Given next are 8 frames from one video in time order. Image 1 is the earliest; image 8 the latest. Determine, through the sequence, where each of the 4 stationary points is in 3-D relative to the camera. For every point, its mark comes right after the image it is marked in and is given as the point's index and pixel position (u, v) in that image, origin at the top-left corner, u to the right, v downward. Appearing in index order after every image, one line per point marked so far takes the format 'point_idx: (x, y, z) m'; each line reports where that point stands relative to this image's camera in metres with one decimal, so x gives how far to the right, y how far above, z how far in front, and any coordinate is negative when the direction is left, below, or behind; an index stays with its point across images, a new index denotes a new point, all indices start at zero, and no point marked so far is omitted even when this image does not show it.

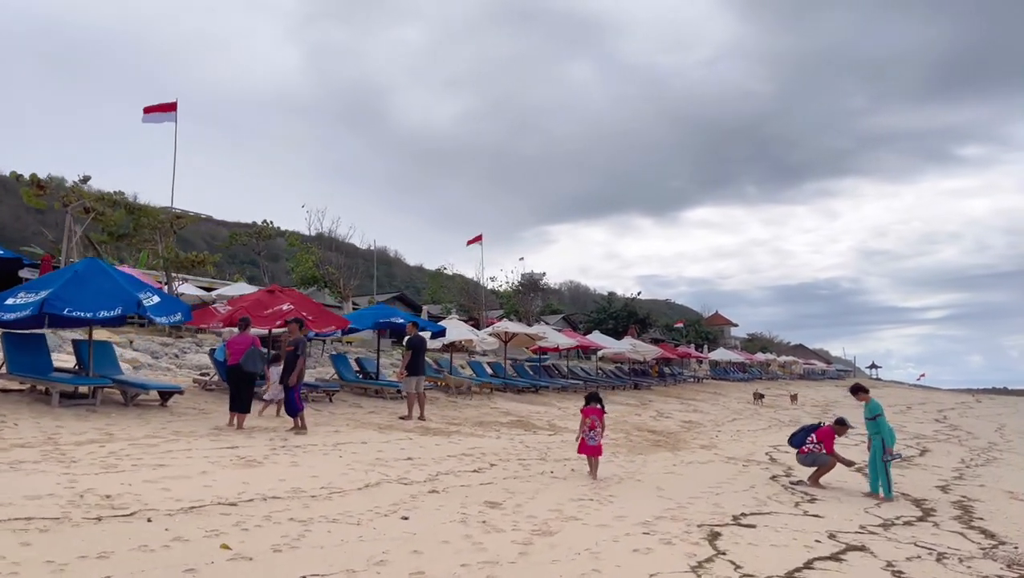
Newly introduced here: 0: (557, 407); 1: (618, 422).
0: (+1.0, -2.6, +17.6) m
1: (+2.1, -2.6, +15.9) m
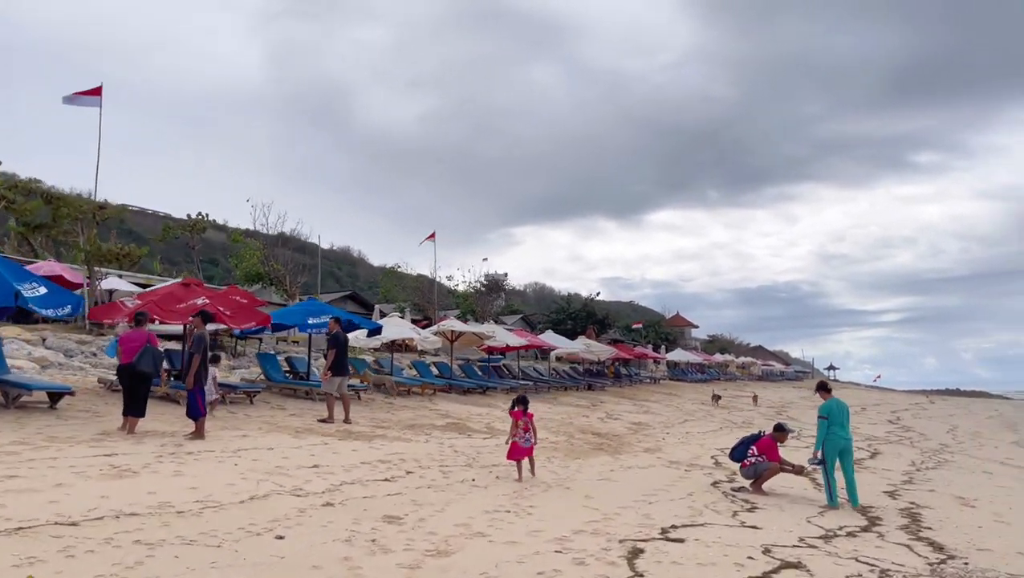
0: (-0.2, -2.5, +16.8) m
1: (+0.9, -2.5, +15.3) m
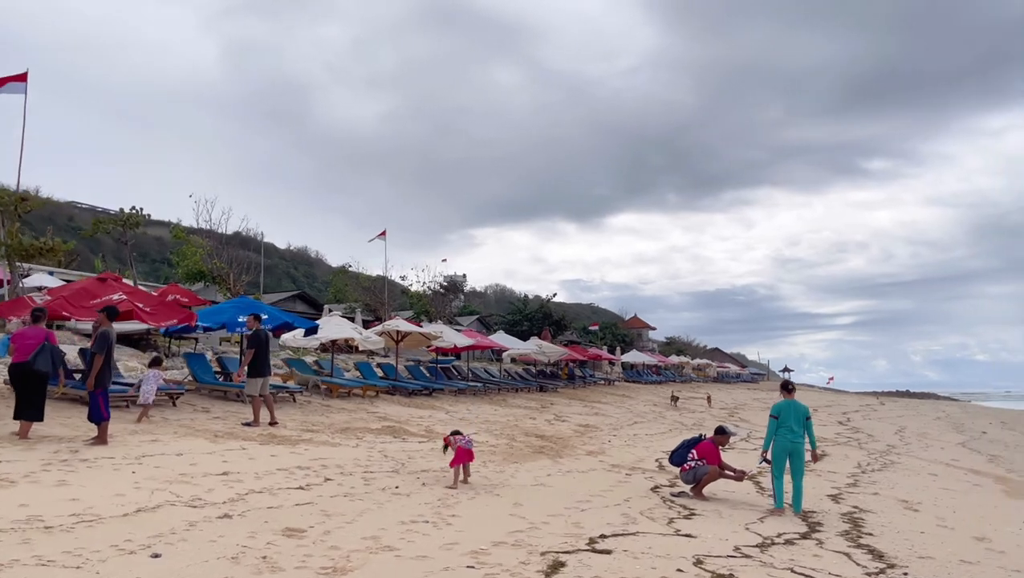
0: (-1.4, -2.5, +16.3) m
1: (-0.1, -2.5, +14.8) m
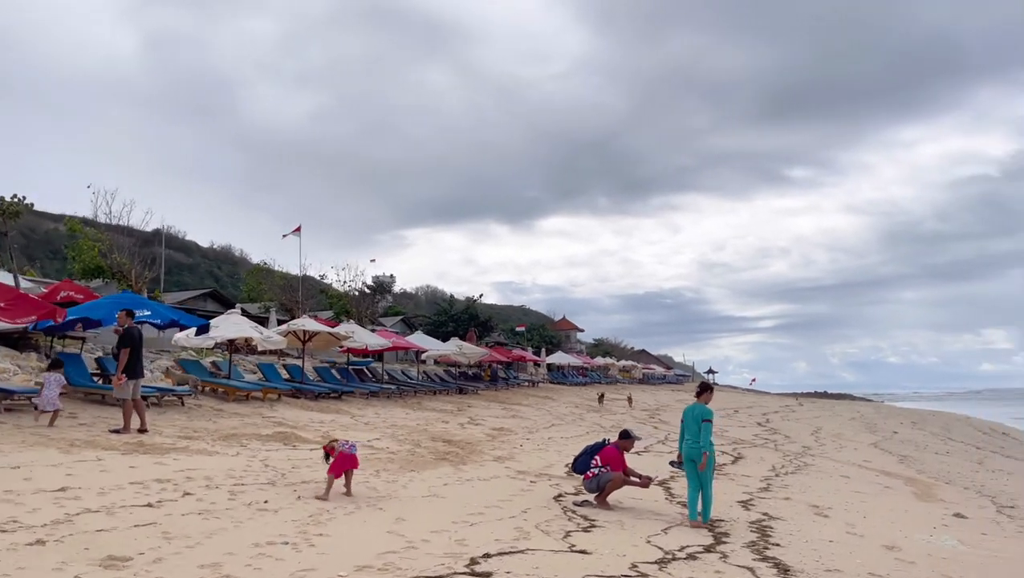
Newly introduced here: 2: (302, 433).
0: (-3.1, -2.4, +15.5) m
1: (-1.7, -2.5, +14.1) m
2: (-3.1, -2.1, +11.9) m
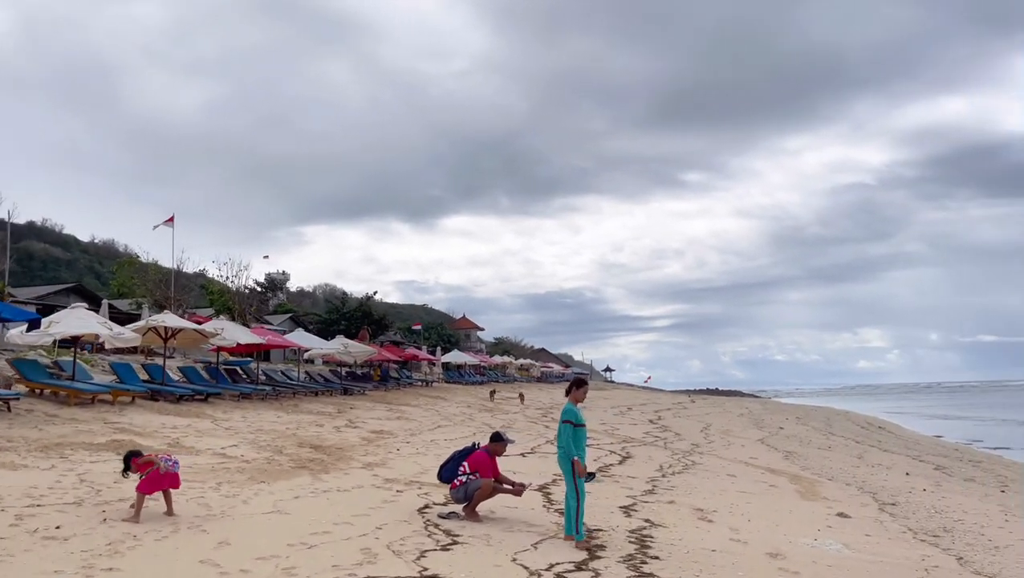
0: (-5.3, -2.3, +14.1) m
1: (-3.7, -2.3, +12.9) m
2: (-4.8, -2.0, +10.6) m
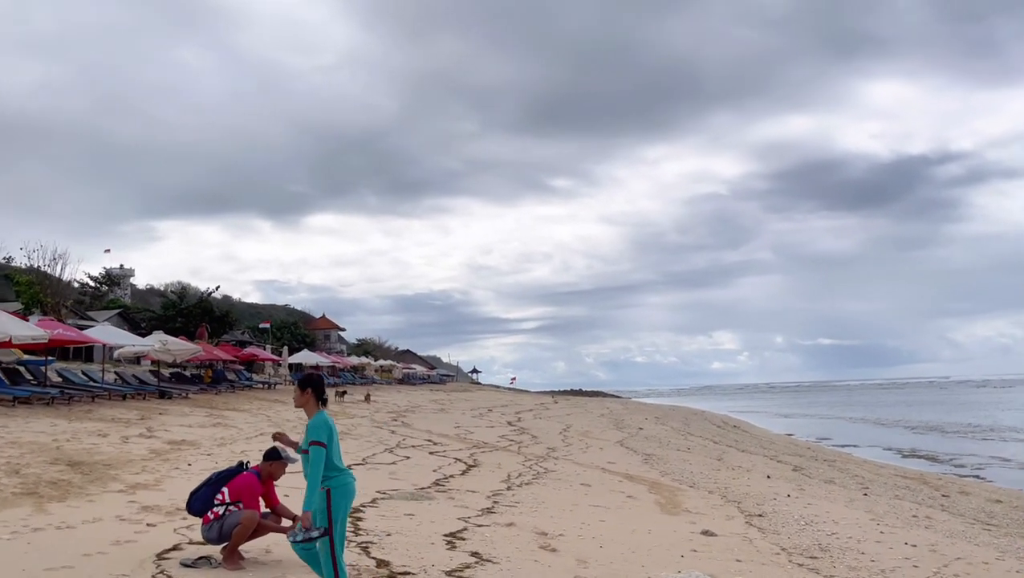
0: (-7.8, -2.0, +11.3) m
1: (-6.1, -2.0, +10.3) m
2: (-6.8, -1.7, +7.8) m
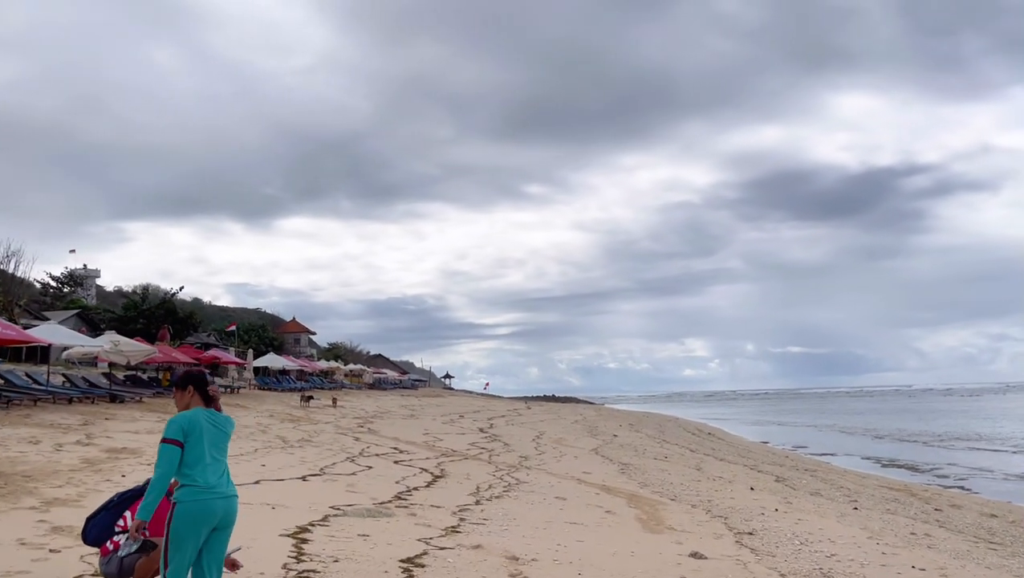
0: (-8.2, -1.8, +10.2) m
1: (-6.4, -1.9, +9.2) m
2: (-7.0, -1.5, +6.8) m
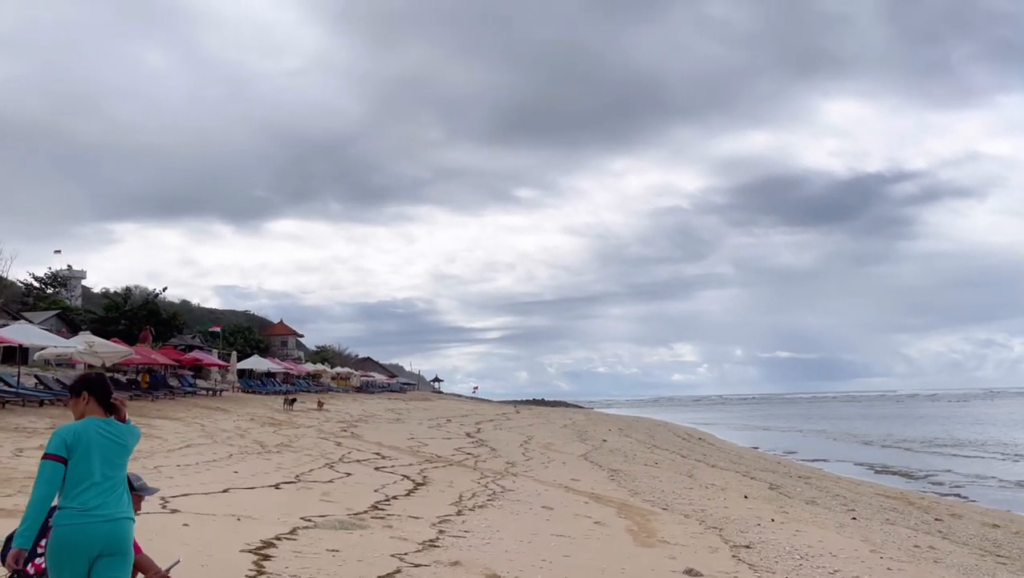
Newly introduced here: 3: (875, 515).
0: (-8.4, -1.8, +9.6) m
1: (-6.6, -1.9, +8.7) m
2: (-7.2, -1.5, +6.2) m
3: (+5.2, -3.3, +11.7) m
